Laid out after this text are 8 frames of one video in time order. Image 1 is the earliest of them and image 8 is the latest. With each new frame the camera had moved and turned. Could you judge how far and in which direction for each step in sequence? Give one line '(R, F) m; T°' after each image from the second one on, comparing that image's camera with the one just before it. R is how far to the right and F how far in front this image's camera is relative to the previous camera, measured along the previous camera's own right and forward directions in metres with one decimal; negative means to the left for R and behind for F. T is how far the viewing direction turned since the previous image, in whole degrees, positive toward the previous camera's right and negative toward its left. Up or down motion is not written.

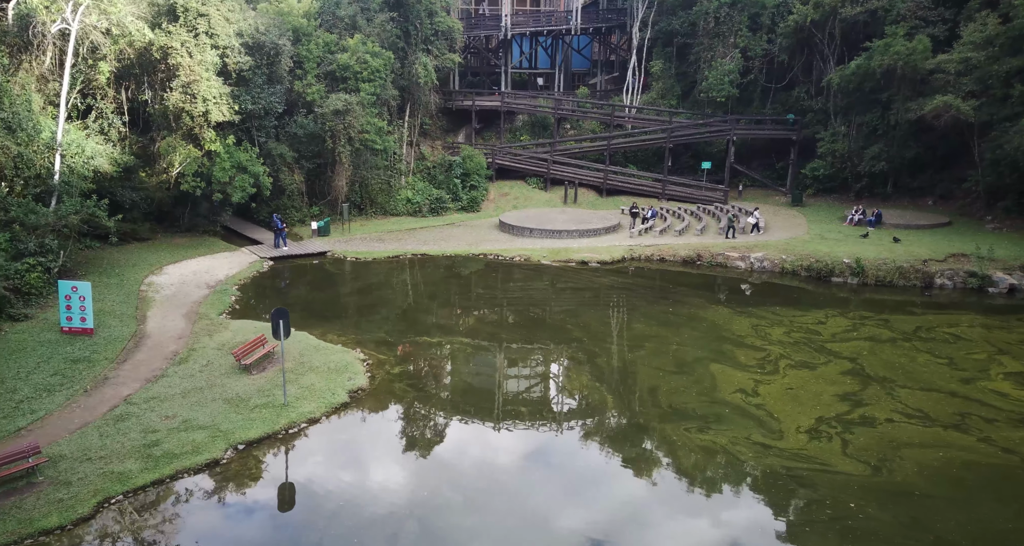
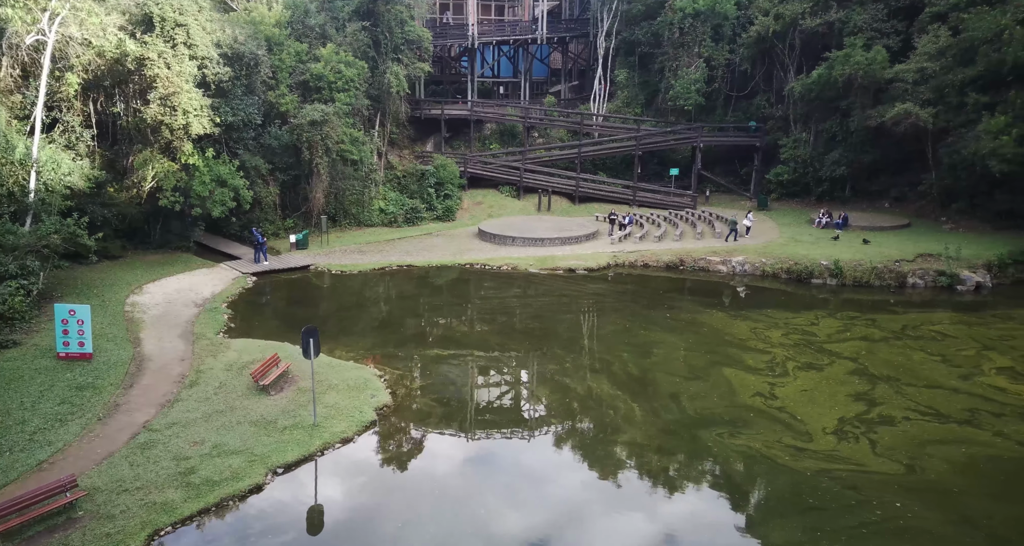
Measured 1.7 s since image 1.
(-1.3, 0.0) m; +4°
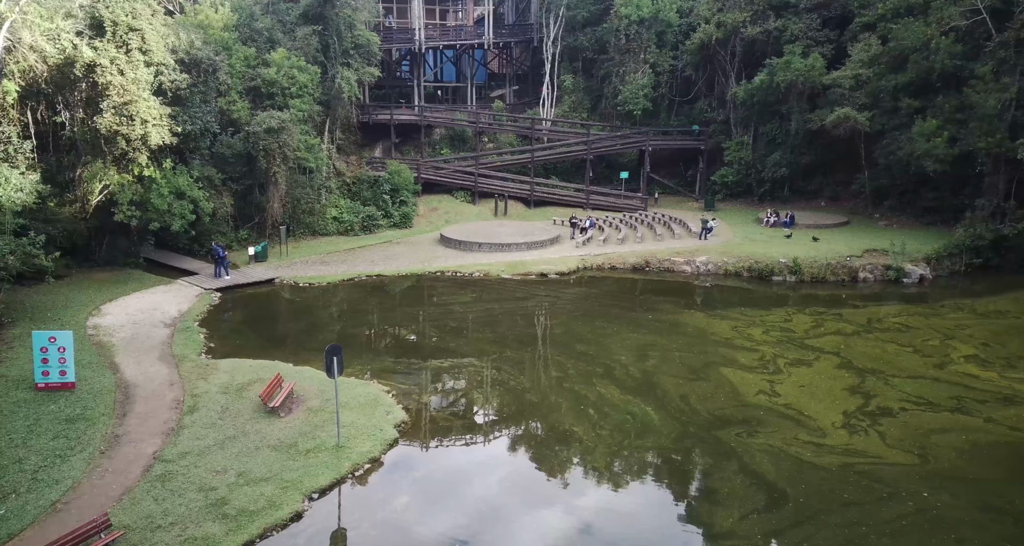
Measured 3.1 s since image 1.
(-1.5, +0.1) m; +6°
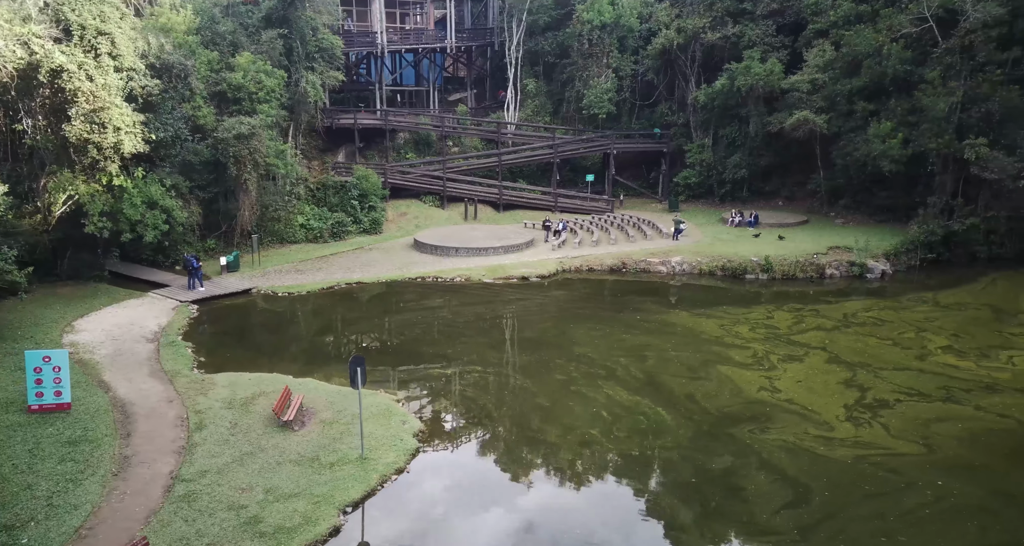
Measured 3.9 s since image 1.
(-1.1, -0.1) m; +4°
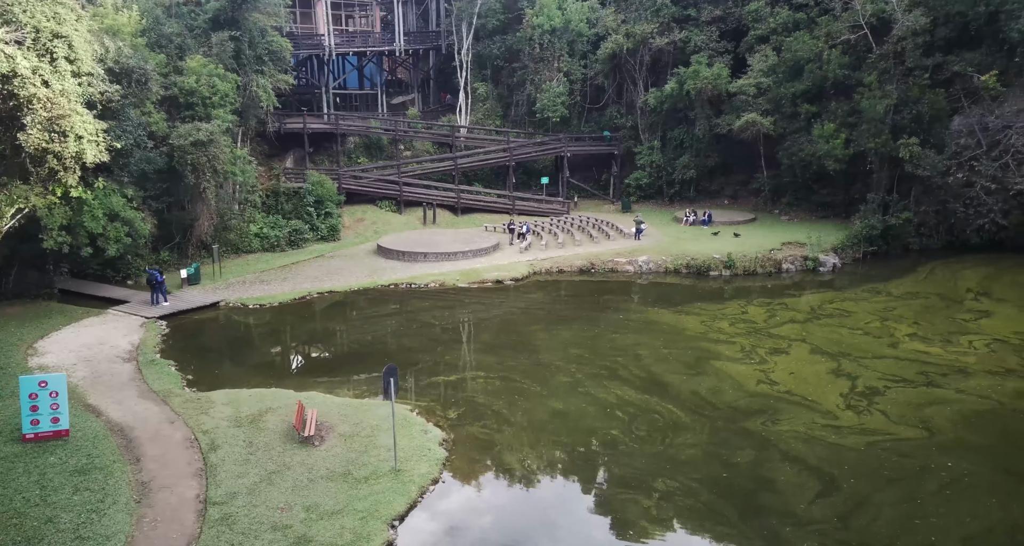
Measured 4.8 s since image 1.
(-1.5, 0.0) m; +6°
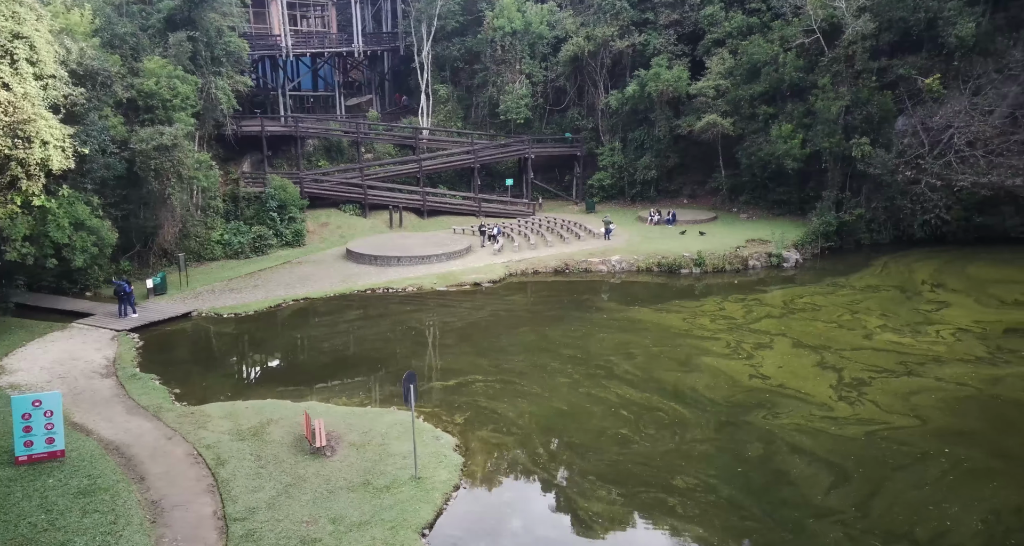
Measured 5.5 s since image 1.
(-1.1, 0.0) m; +4°
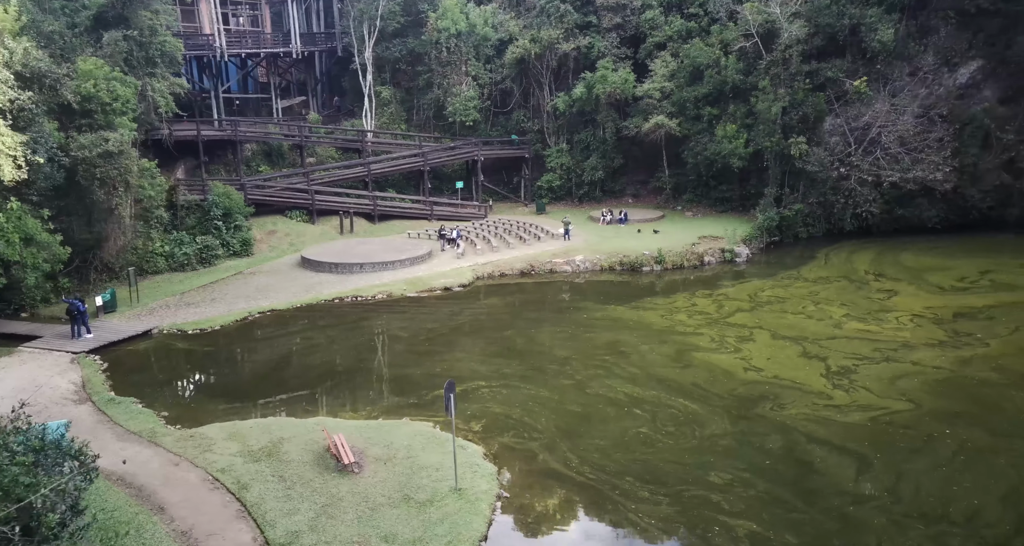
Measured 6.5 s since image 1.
(-1.7, +0.1) m; +7°
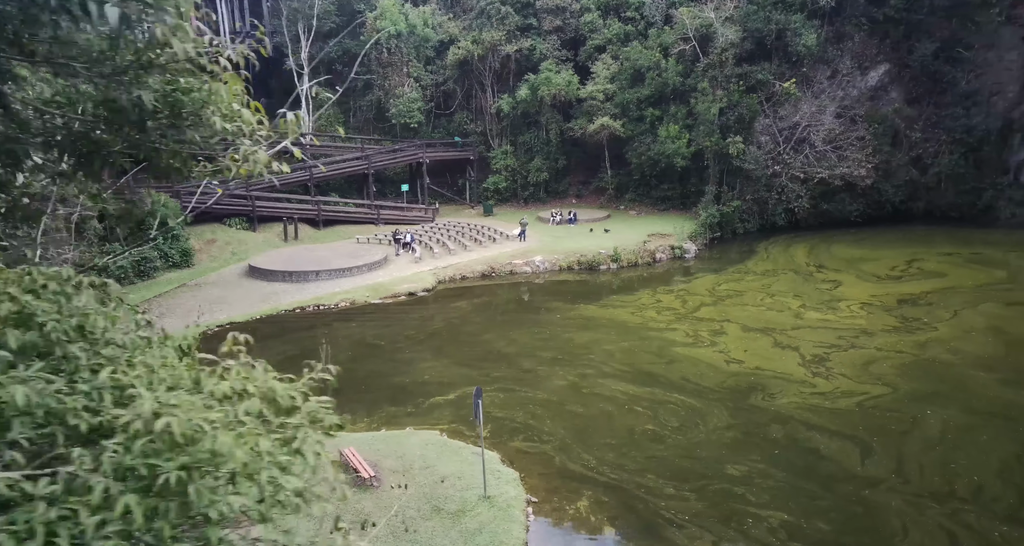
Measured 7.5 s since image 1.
(-1.5, +0.1) m; +7°
